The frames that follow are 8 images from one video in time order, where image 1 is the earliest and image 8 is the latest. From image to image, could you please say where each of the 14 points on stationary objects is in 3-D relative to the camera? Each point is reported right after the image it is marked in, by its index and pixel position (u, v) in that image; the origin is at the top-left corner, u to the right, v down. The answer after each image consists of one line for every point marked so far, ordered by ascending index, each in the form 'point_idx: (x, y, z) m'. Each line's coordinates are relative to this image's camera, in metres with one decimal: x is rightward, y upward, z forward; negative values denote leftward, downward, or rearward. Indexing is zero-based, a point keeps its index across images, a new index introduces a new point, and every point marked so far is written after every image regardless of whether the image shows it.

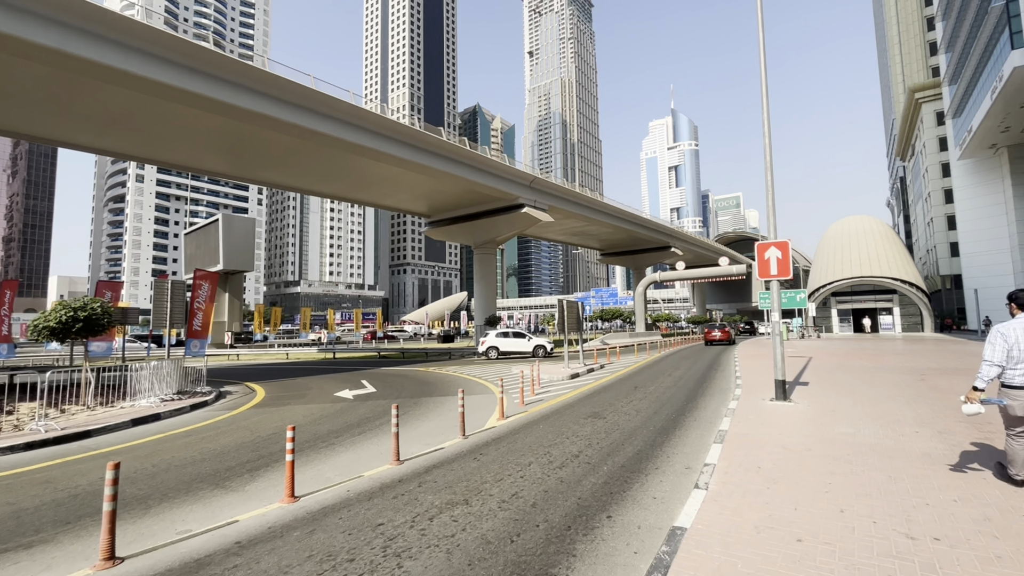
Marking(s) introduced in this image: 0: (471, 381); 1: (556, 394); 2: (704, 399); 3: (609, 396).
0: (-1.4, -3.1, +15.6) m
1: (+1.1, -2.7, +12.3) m
2: (+4.0, -2.4, +10.0) m
3: (+2.1, -2.6, +11.1) m
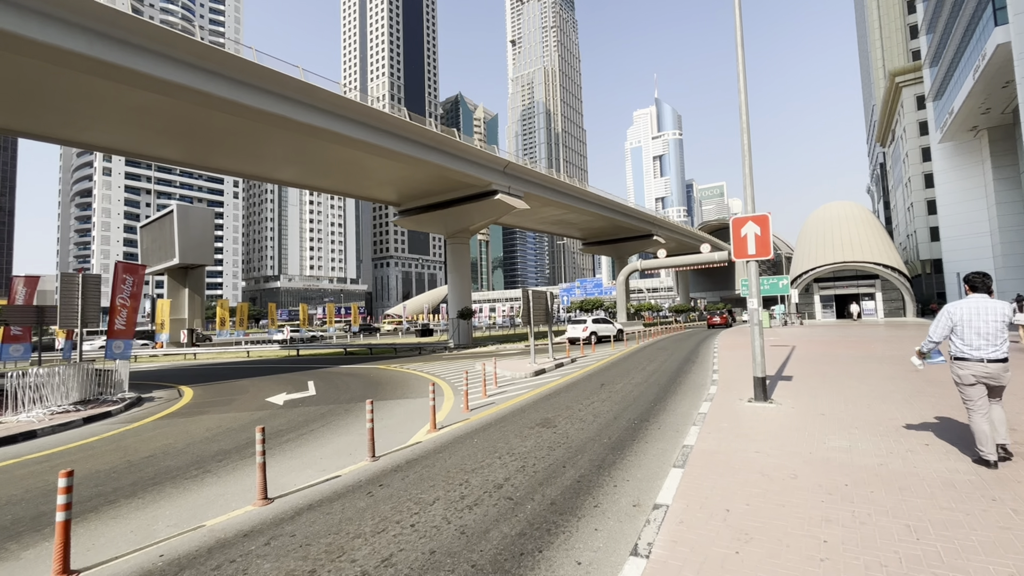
0: (-2.7, -2.8, +14.2) m
1: (0.0, -2.5, +10.9) m
2: (+2.9, -2.1, +8.7) m
3: (+1.0, -2.3, +9.7) m
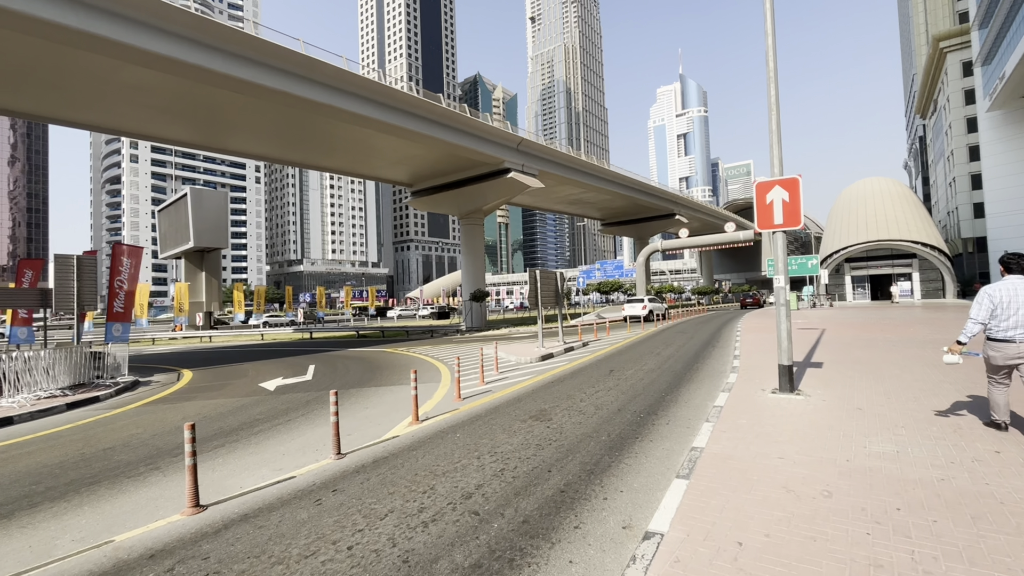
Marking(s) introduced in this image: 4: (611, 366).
0: (-2.5, -2.2, +13.6) m
1: (0.0, -2.0, +10.2) m
2: (+2.8, -1.7, +7.8) m
3: (+1.0, -1.9, +8.9) m
4: (+2.3, -1.9, +11.2) m
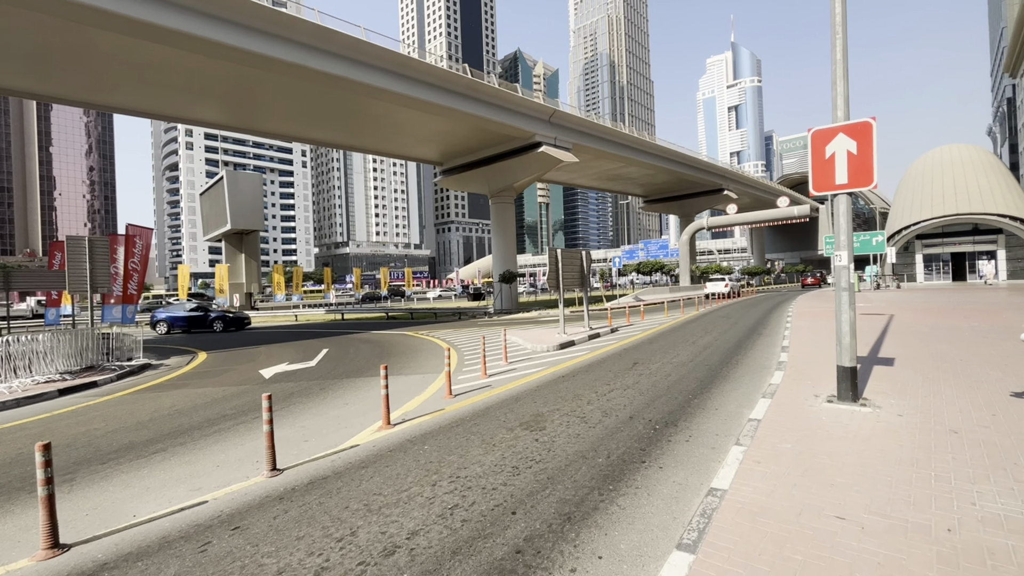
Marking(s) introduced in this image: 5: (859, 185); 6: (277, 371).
0: (-2.0, -1.7, +12.6) m
1: (+0.1, -1.6, +9.0) m
2: (+2.8, -1.5, +6.4) m
3: (+1.0, -1.5, +7.7) m
4: (+2.6, -1.5, +9.8) m
5: (+3.7, +1.1, +5.1) m
6: (-5.4, -1.9, +10.9) m
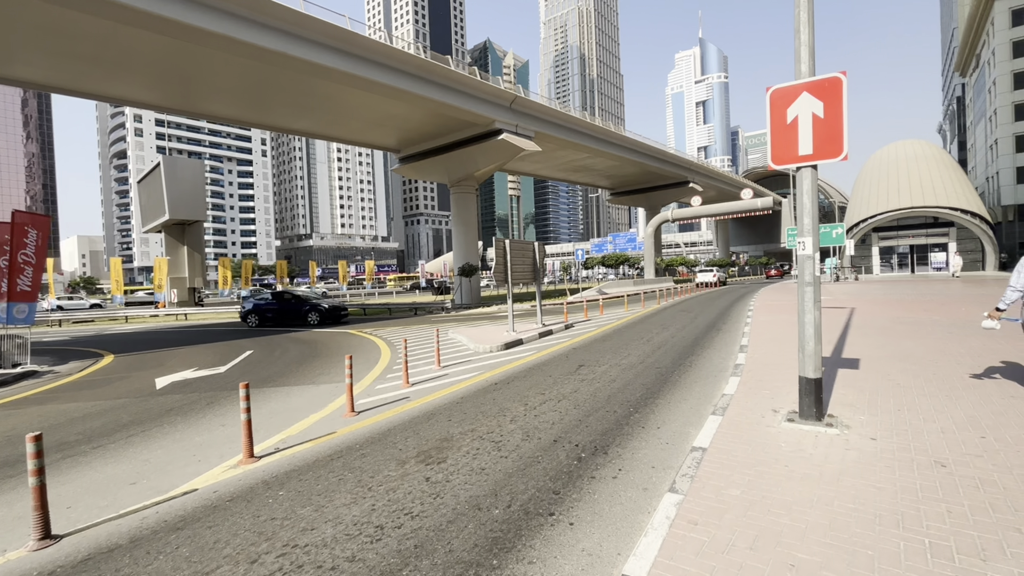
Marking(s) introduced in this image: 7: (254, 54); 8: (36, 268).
0: (-3.4, -1.6, +11.4) m
1: (-1.1, -1.5, +7.9) m
2: (+1.7, -1.4, +5.5) m
3: (-0.1, -1.5, +6.6) m
4: (+1.3, -1.3, +8.8) m
5: (+2.7, +1.2, +4.1) m
6: (-6.7, -1.8, +9.4) m
7: (-11.1, +9.9, +20.0) m
8: (-12.9, +0.5, +12.8) m
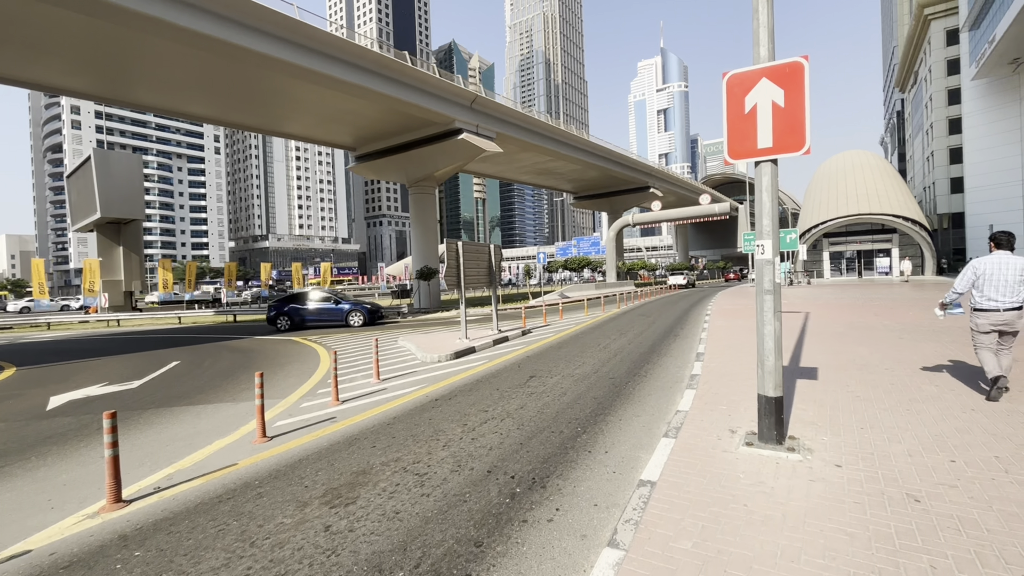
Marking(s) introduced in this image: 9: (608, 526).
0: (-4.5, -1.7, +10.5) m
1: (-1.9, -1.6, +7.2) m
2: (+1.0, -1.5, +5.0) m
3: (-0.9, -1.6, +5.9) m
4: (+0.4, -1.4, +8.3) m
5: (+2.1, +1.1, +3.7) m
6: (-7.6, -1.9, +8.3) m
7: (-12.8, +9.8, +18.6) m
8: (-14.1, +0.4, +11.2) m
9: (+0.6, -1.5, +3.0) m
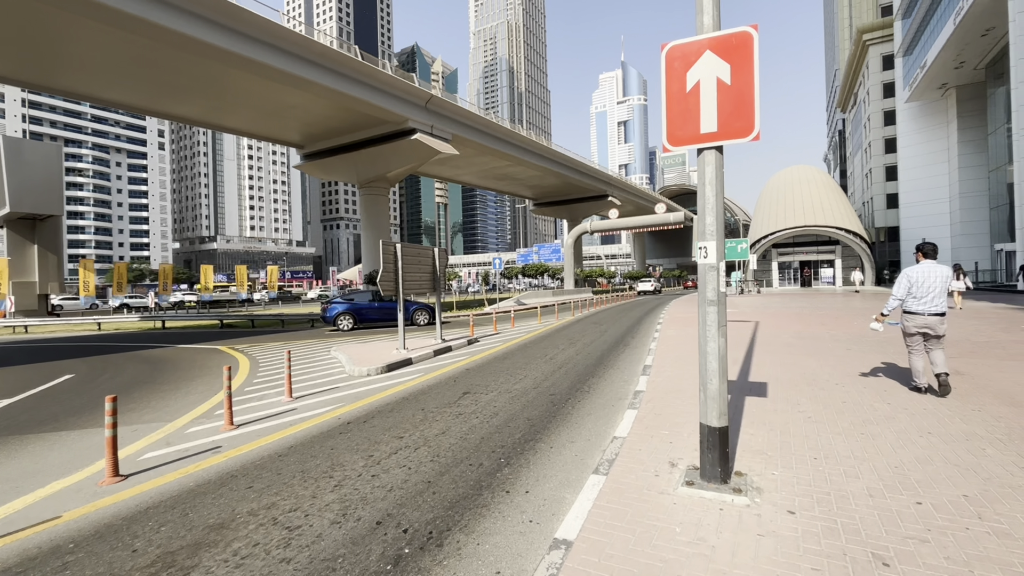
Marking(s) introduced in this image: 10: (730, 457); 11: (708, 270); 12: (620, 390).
0: (-5.8, -1.8, +9.3) m
1: (-2.9, -1.7, +6.2) m
2: (+0.2, -1.5, +4.3) m
3: (-1.8, -1.6, +5.1) m
4: (-0.7, -1.5, +7.5) m
5: (+1.4, +1.0, +3.1) m
6: (-8.7, -1.9, +6.9) m
7: (-14.5, +9.7, +16.9) m
8: (-15.3, +0.4, +9.3) m
9: (0.0, -1.5, +2.3) m
10: (+1.8, -1.3, +3.8) m
11: (+1.3, +0.1, +3.2) m
12: (+1.5, -1.4, +6.7) m
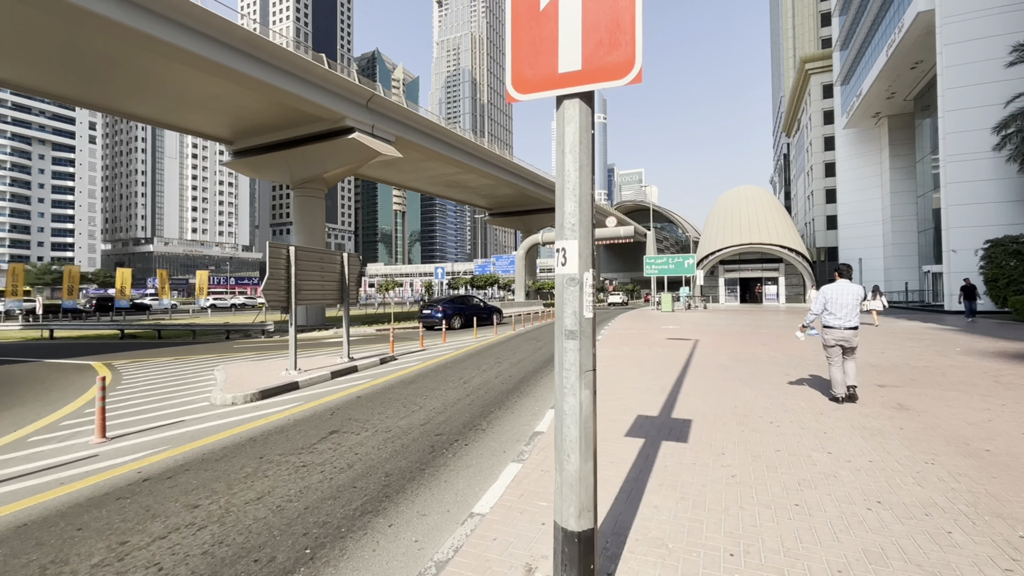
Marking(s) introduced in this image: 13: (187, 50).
0: (-7.4, -1.9, +7.5) m
1: (-4.3, -1.8, +4.7) m
2: (-1.0, -1.7, +3.0) m
3: (-3.0, -1.7, +3.6) m
4: (-2.1, -1.7, +6.1) m
5: (+0.4, +0.9, +2.0) m
6: (-10.1, -1.9, +4.9) m
7: (-16.5, +9.5, +14.6) m
8: (-16.9, +0.5, +6.8) m
9: (-1.1, -1.6, +1.0) m
10: (+0.6, -1.5, +2.7) m
11: (+0.2, 0.0, +2.1) m
12: (+0.1, -1.6, +5.5) m
13: (-13.0, +9.4, +18.4) m
